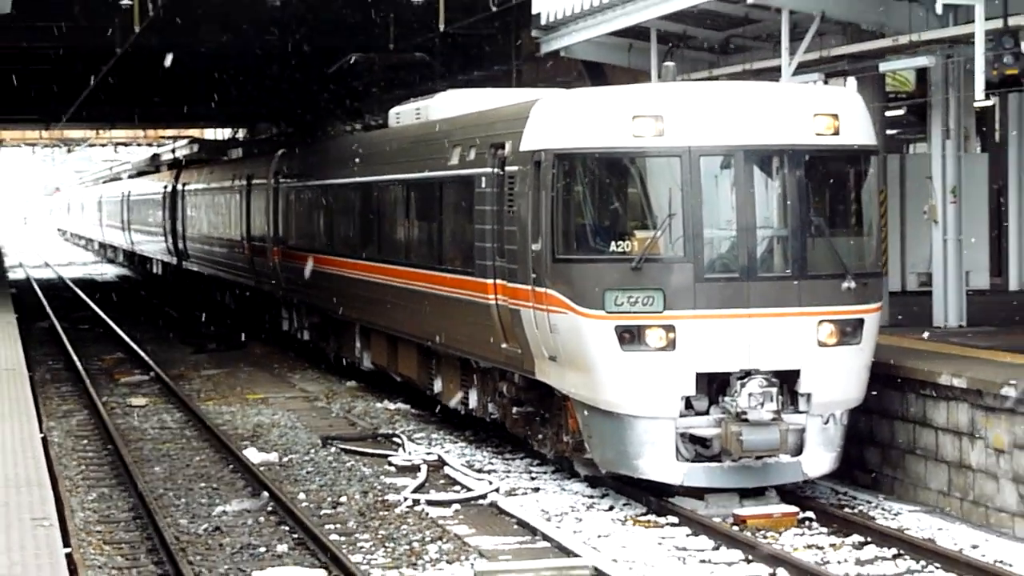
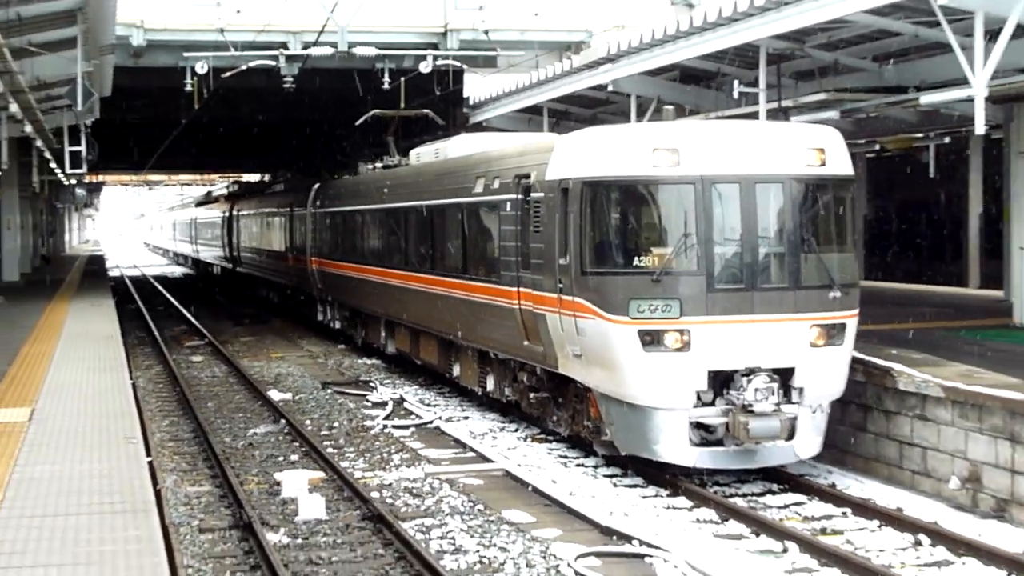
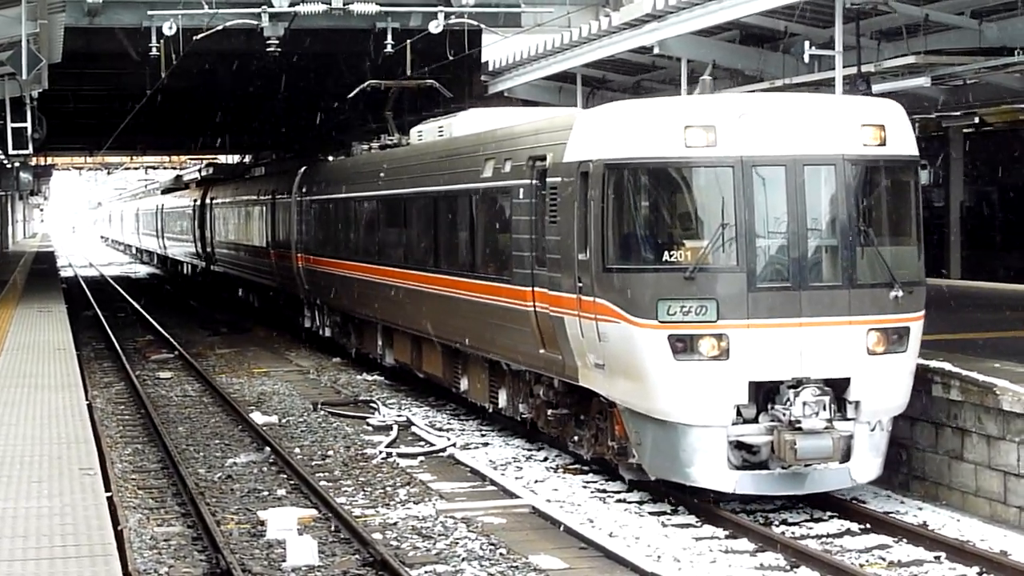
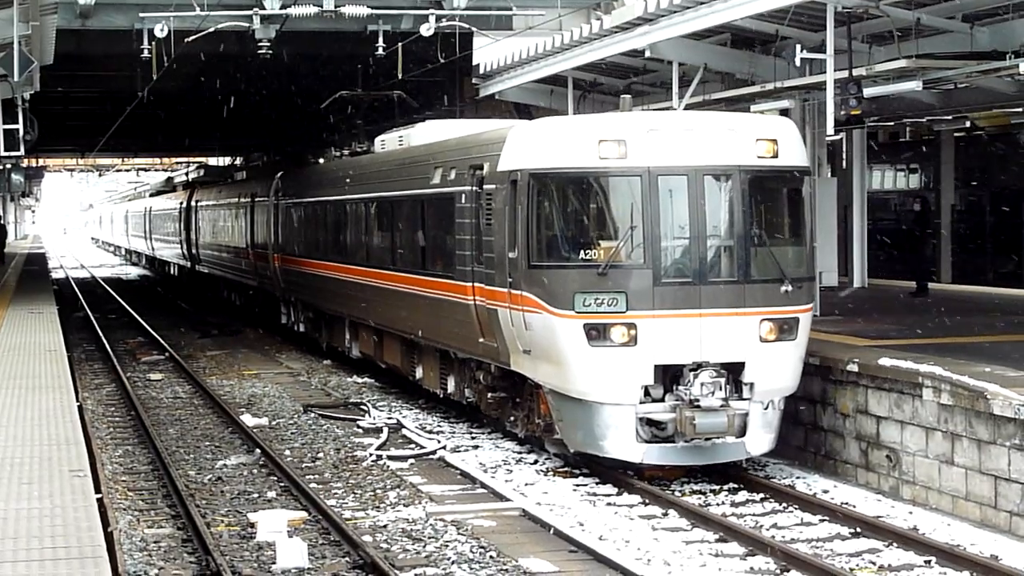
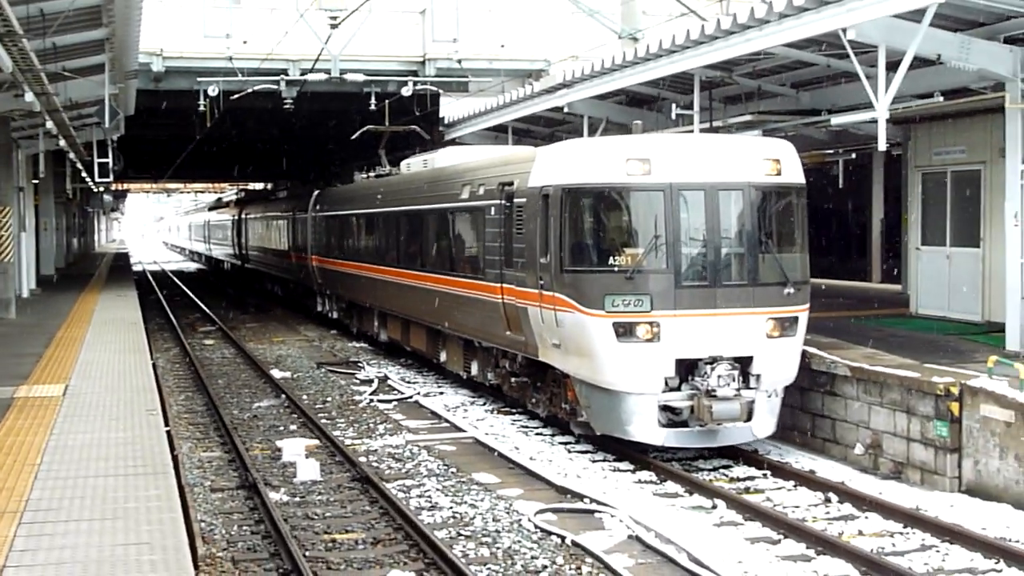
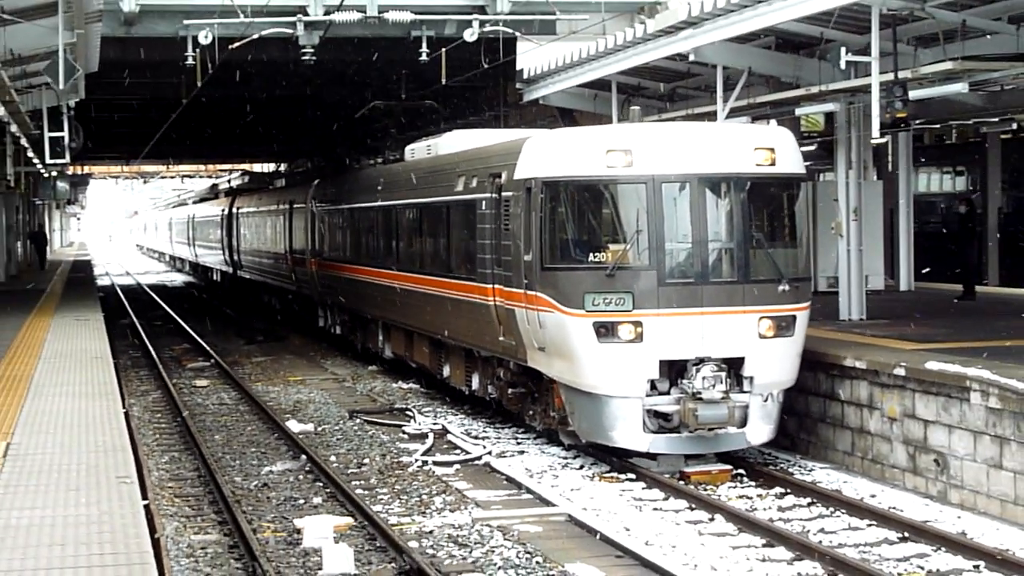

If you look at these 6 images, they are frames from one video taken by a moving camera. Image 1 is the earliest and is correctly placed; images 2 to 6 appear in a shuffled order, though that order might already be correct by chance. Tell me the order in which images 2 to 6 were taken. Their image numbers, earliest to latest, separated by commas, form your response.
6, 4, 3, 2, 5
